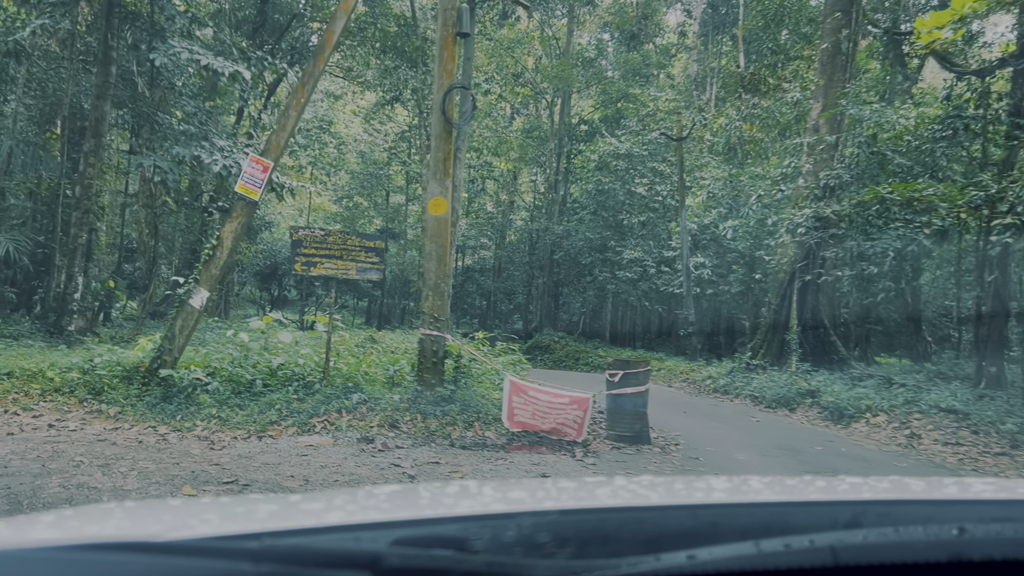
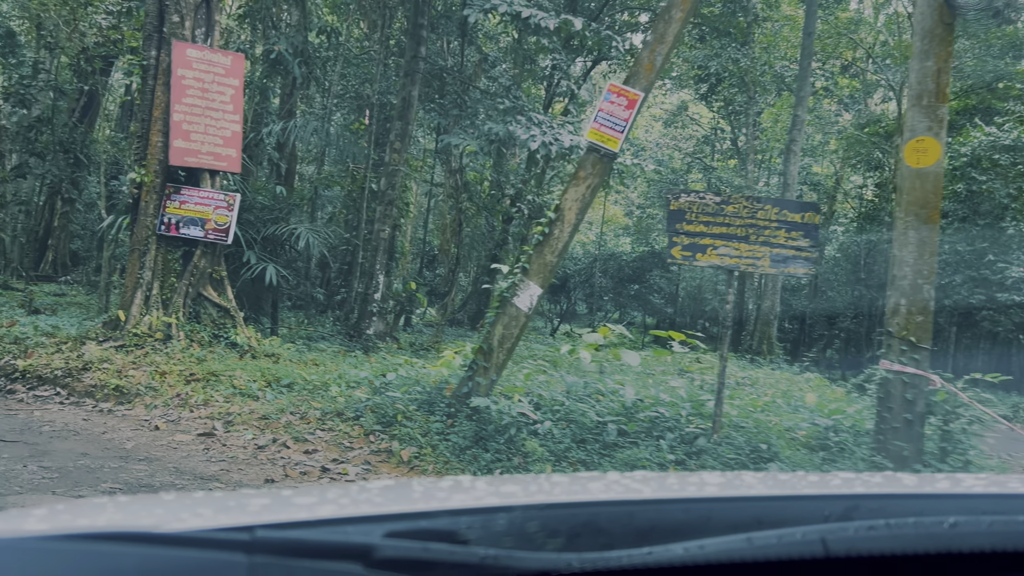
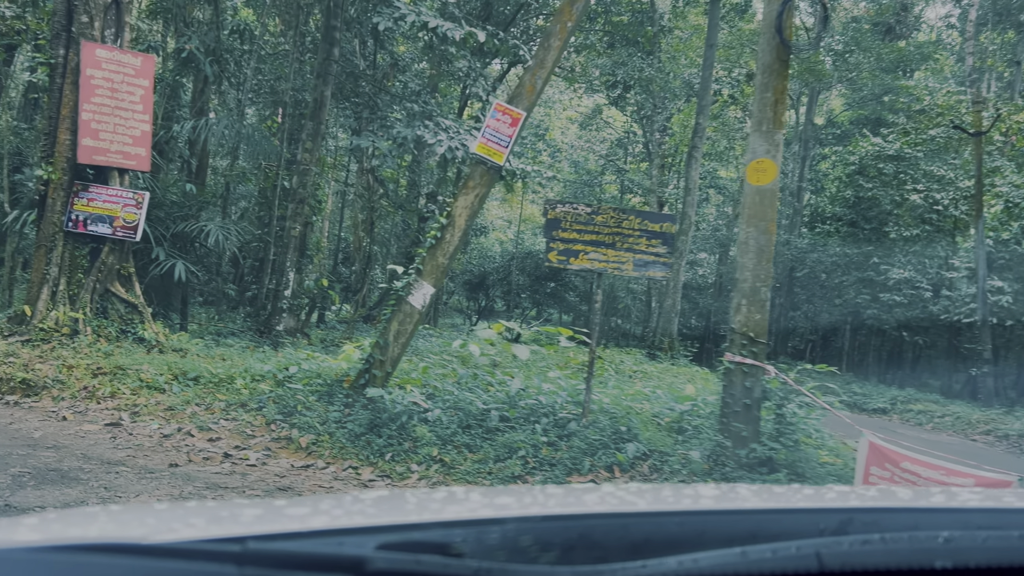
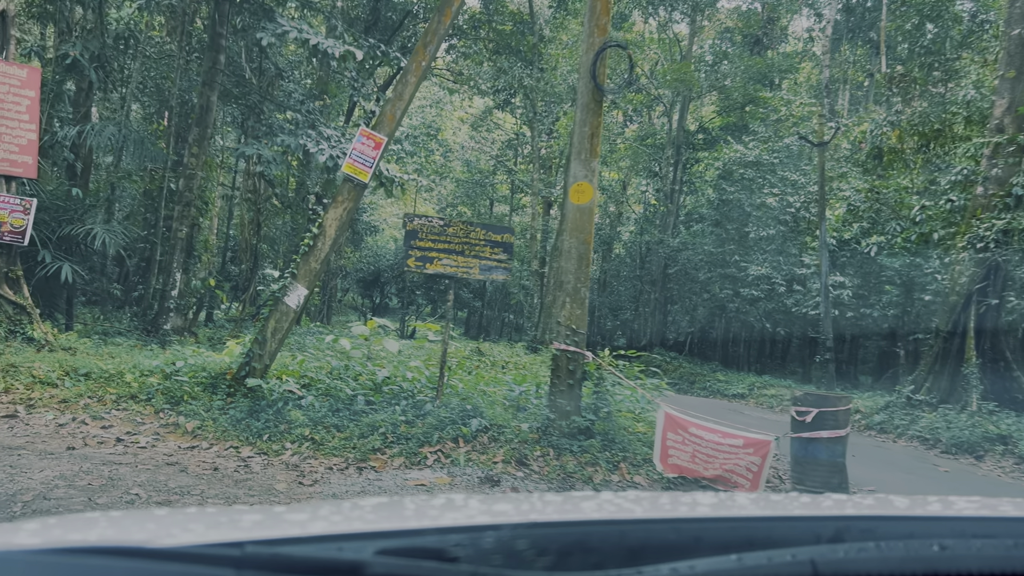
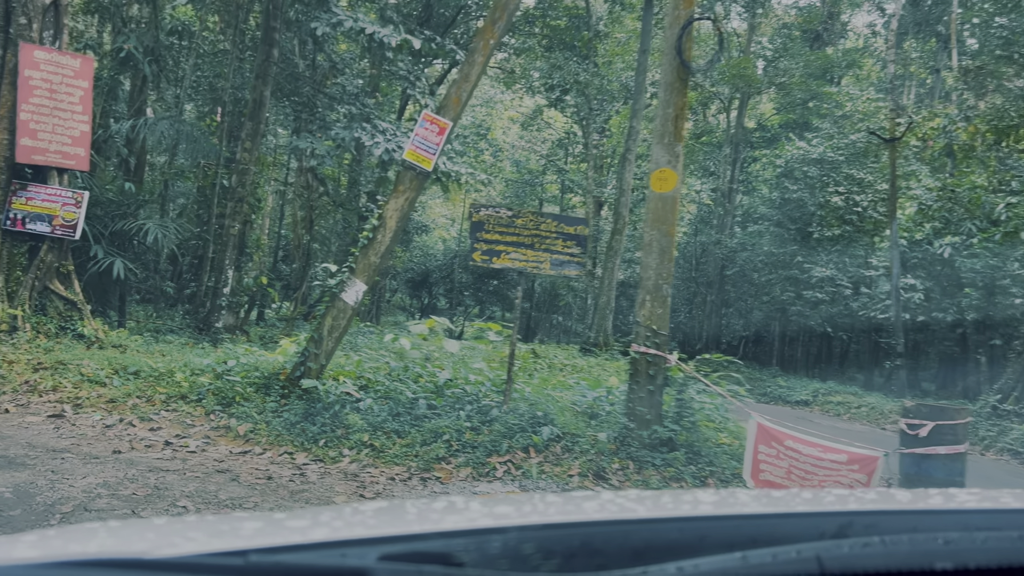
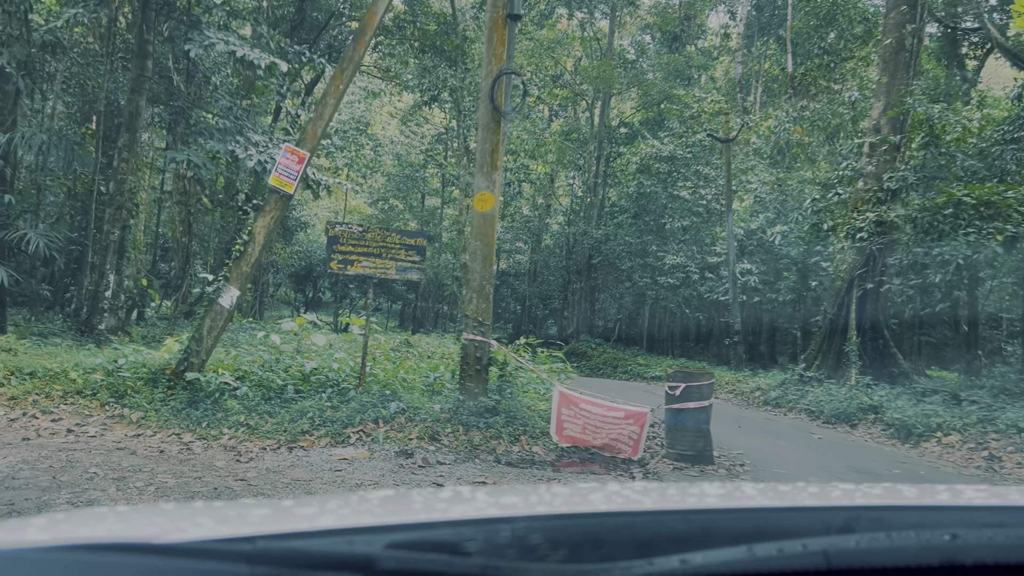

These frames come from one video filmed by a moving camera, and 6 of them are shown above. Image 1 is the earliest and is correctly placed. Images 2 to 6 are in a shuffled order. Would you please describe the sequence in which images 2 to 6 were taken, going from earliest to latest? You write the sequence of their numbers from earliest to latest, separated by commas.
6, 4, 5, 3, 2
